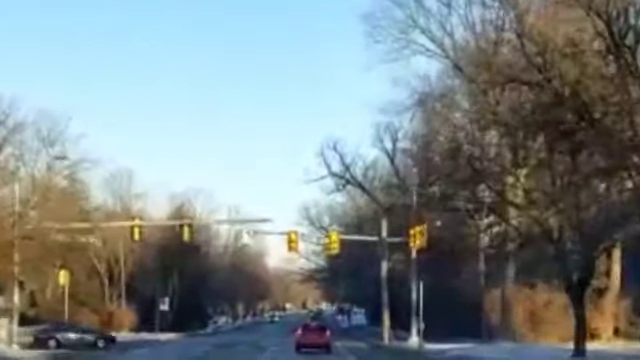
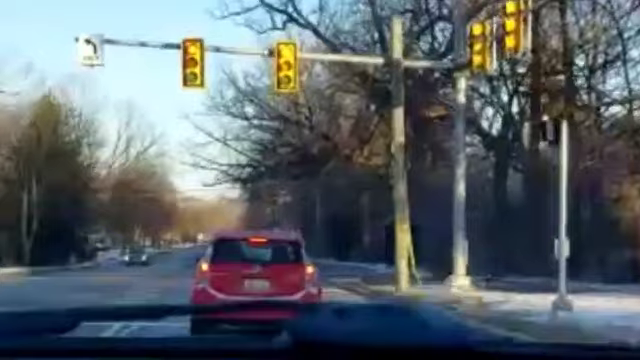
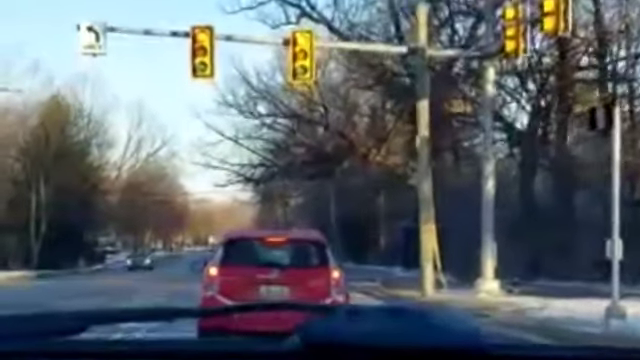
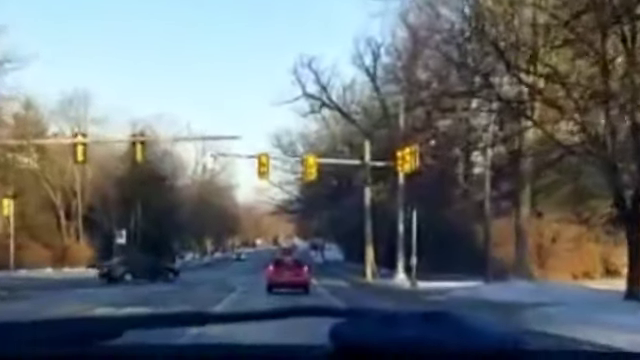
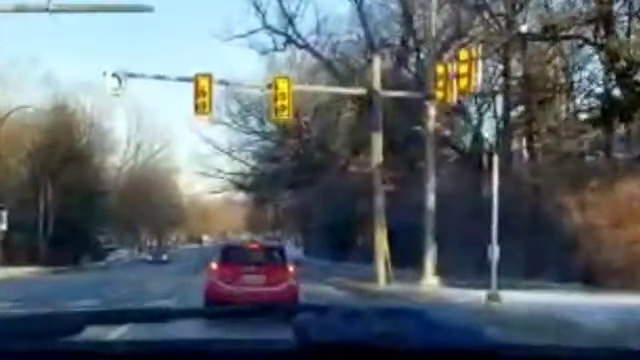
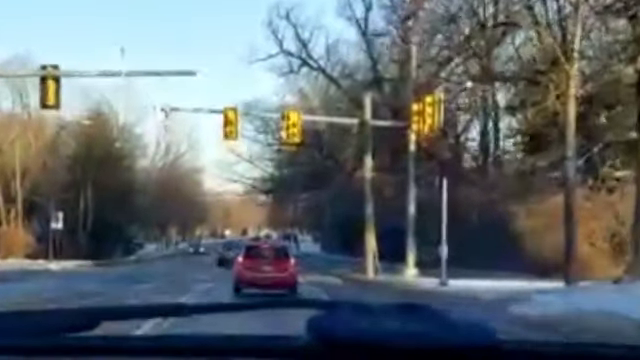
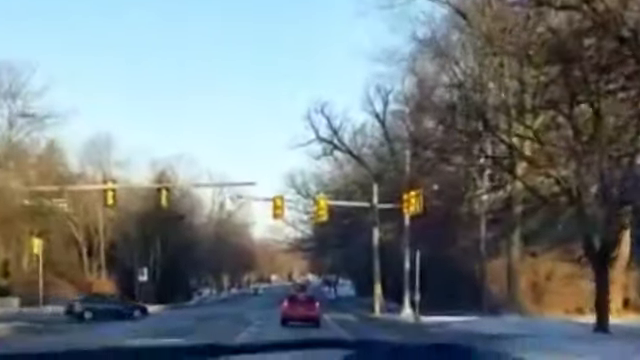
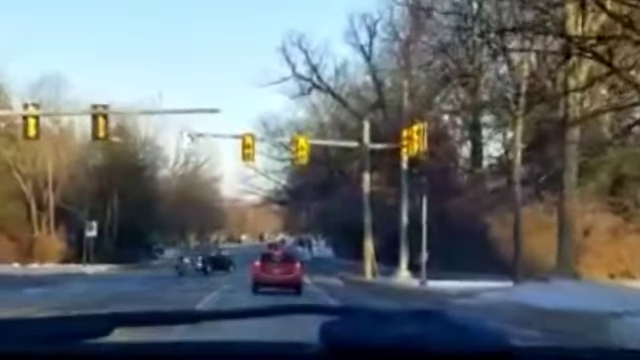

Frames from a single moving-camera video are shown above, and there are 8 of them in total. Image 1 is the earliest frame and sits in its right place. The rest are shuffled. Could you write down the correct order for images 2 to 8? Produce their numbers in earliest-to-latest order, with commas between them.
7, 4, 8, 6, 5, 2, 3
